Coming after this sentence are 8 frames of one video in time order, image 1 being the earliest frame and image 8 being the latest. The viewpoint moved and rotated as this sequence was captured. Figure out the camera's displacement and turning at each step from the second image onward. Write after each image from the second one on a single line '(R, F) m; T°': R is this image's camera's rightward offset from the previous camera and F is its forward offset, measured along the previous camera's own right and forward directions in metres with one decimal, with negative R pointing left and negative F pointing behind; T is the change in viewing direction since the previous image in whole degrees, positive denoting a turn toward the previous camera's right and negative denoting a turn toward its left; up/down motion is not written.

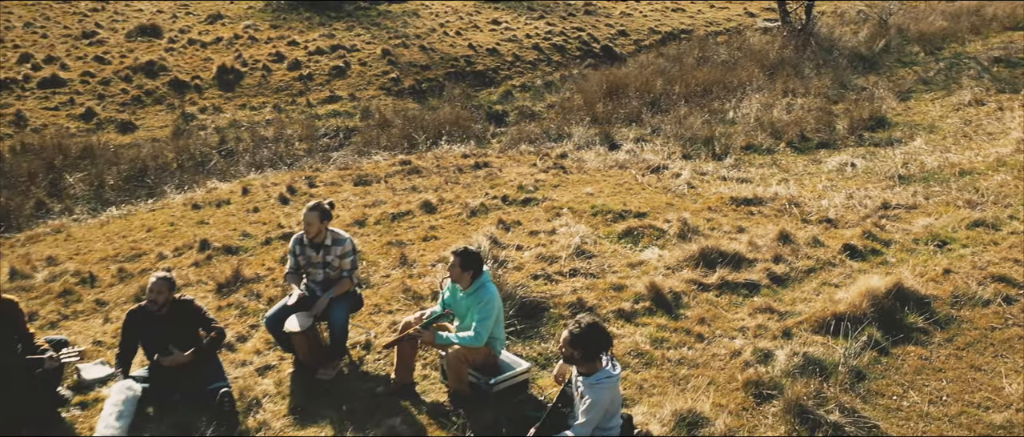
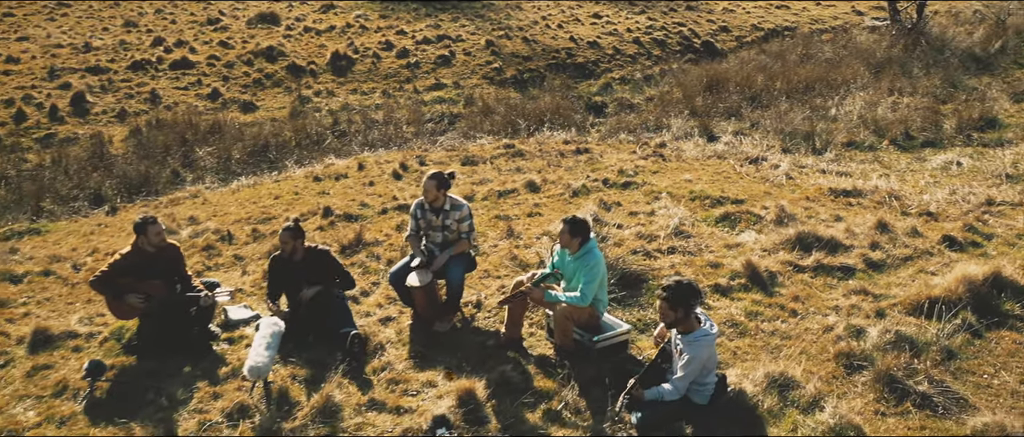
(-0.1, -0.5) m; -6°
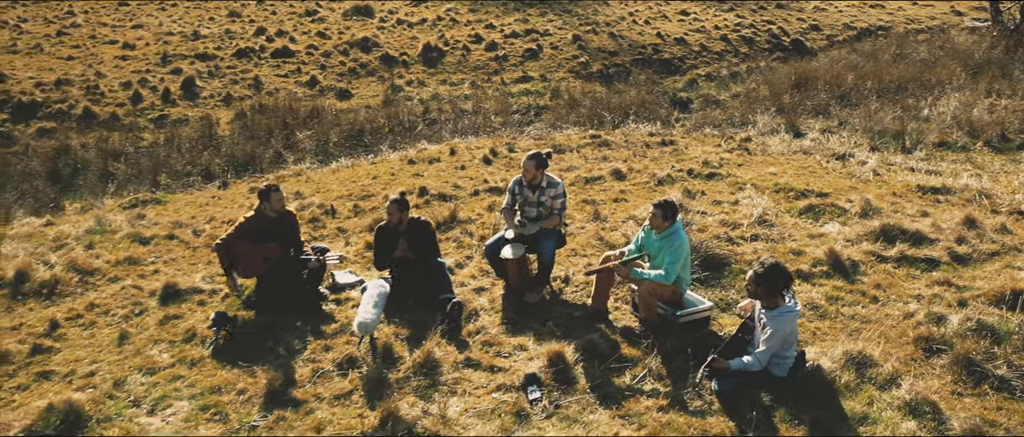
(-0.1, -0.4) m; -5°
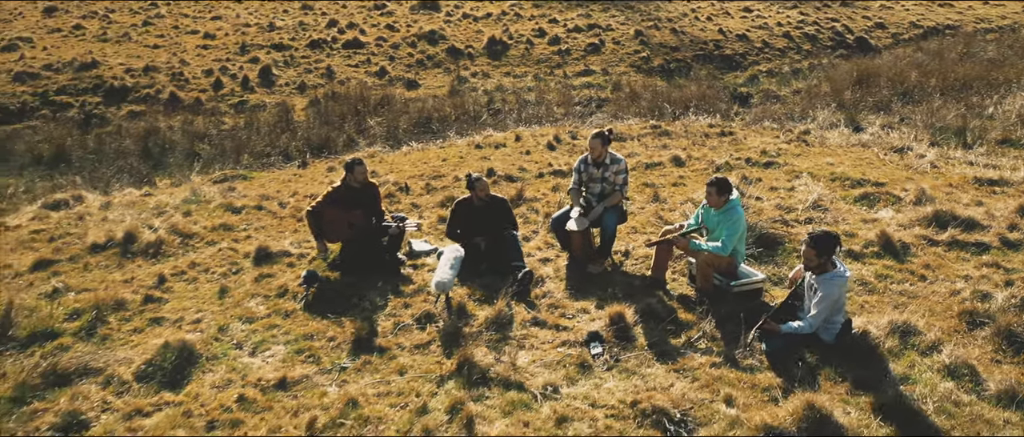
(-0.1, -0.5) m; -4°
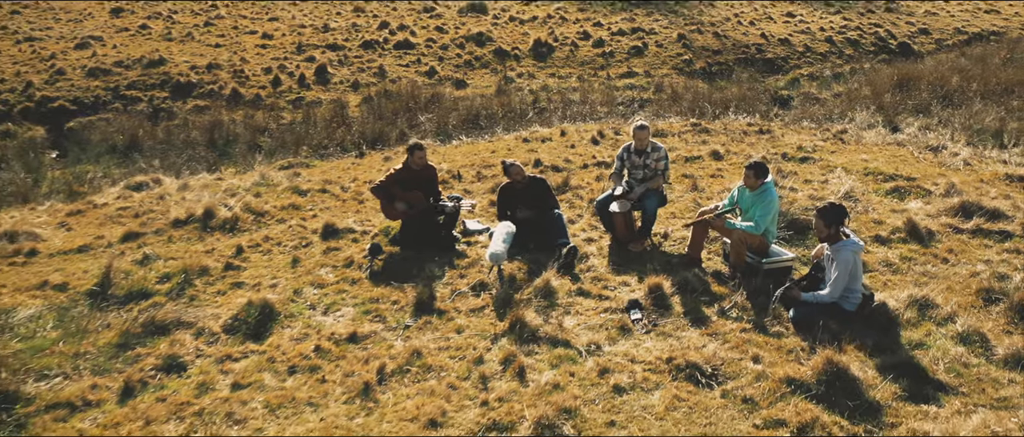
(-0.1, -0.6) m; -3°
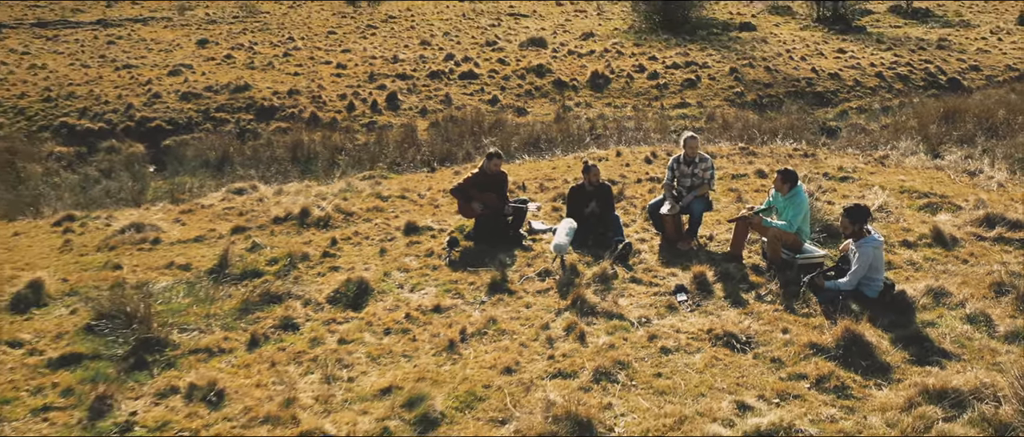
(-0.1, -1.1) m; -4°
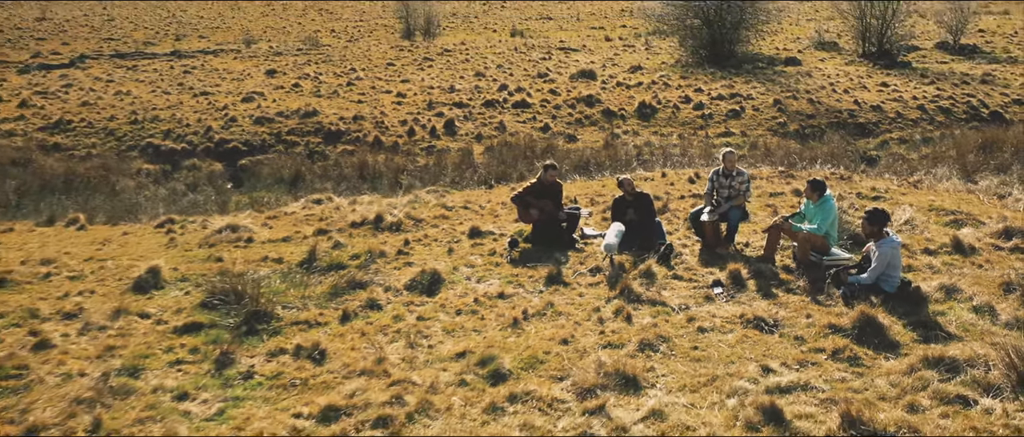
(-0.1, -1.1) m; -3°
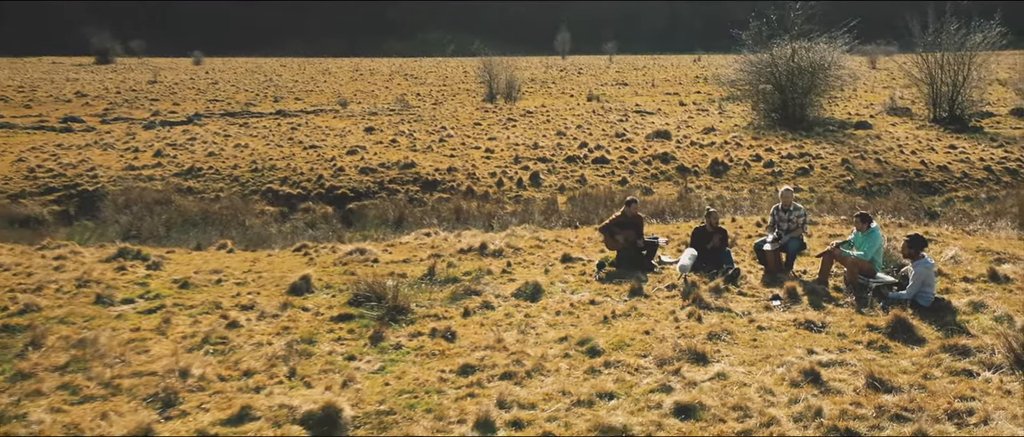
(-0.3, -1.9) m; -5°
